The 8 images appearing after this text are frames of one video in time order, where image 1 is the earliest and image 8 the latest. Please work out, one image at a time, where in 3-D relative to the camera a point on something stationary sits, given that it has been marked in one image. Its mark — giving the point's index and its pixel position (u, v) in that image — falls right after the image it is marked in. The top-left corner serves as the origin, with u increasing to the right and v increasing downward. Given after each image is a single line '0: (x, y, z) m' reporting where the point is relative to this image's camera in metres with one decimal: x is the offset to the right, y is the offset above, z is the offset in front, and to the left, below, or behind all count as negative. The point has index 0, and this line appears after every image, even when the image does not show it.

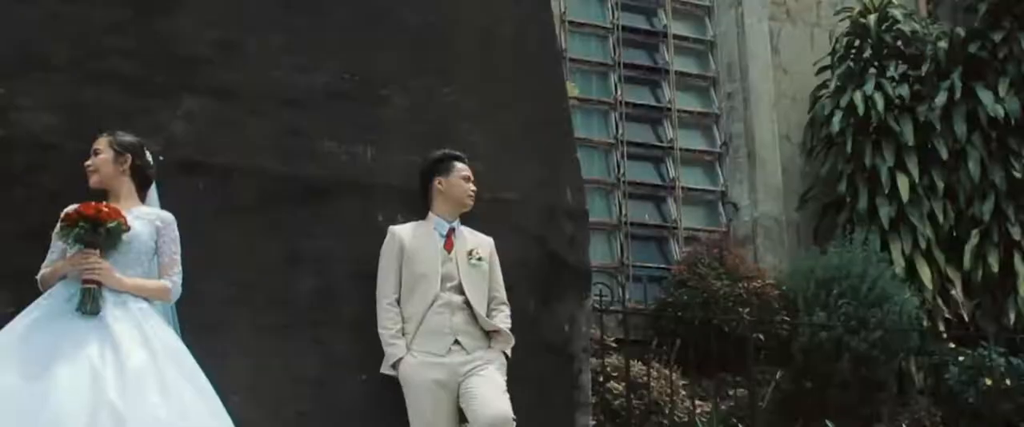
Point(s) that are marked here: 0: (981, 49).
0: (+3.5, +1.2, +7.8) m
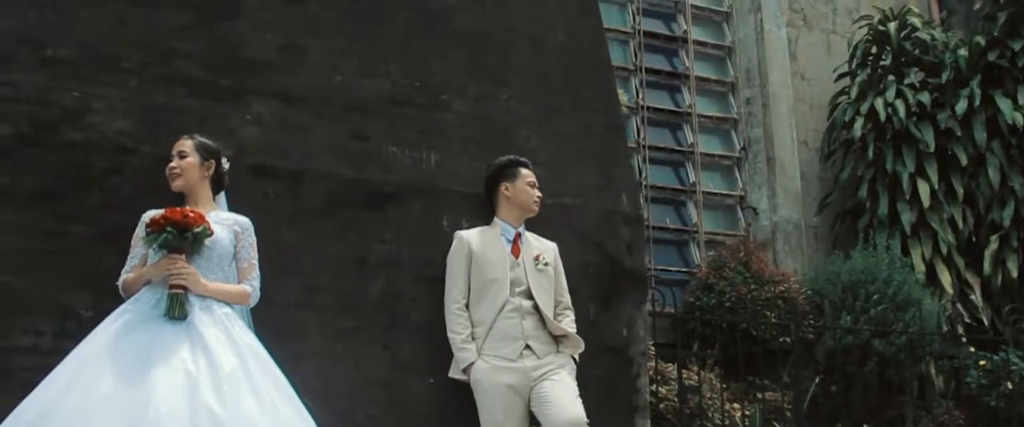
0: (+3.7, +1.2, +7.9) m
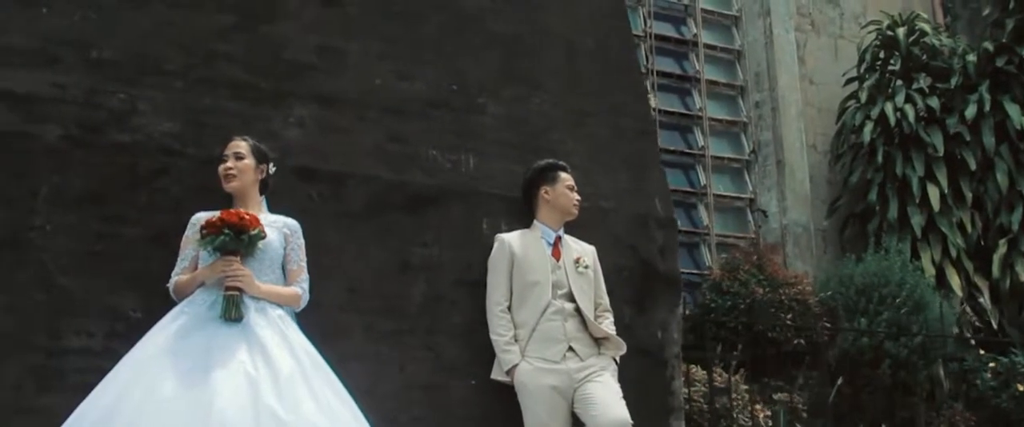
0: (+3.8, +1.2, +8.0) m
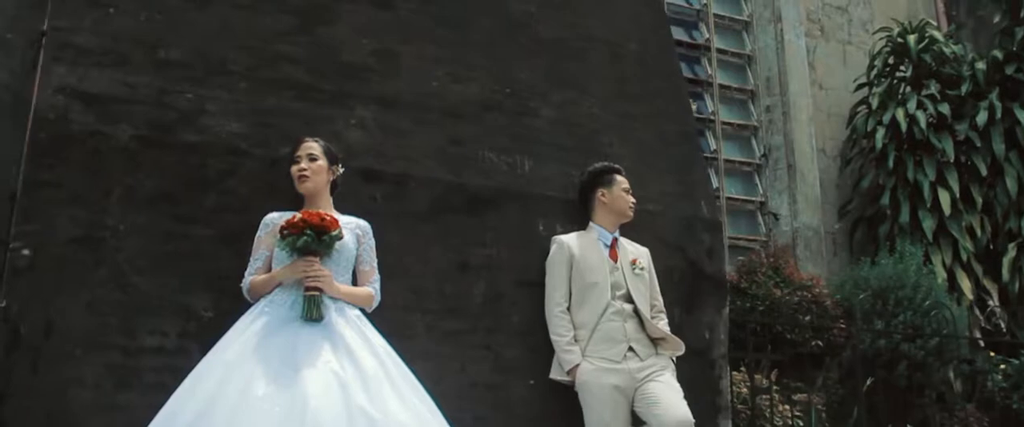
0: (+4.0, +1.1, +8.1) m
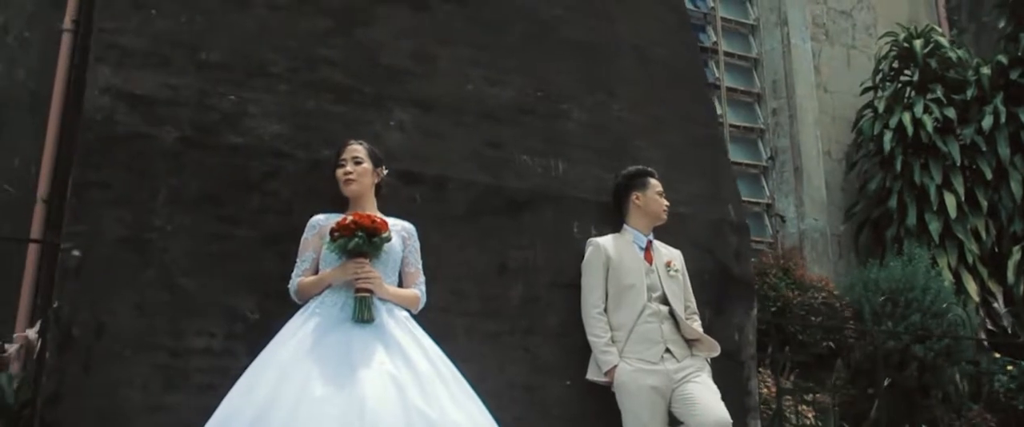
0: (+4.1, +1.1, +8.3) m
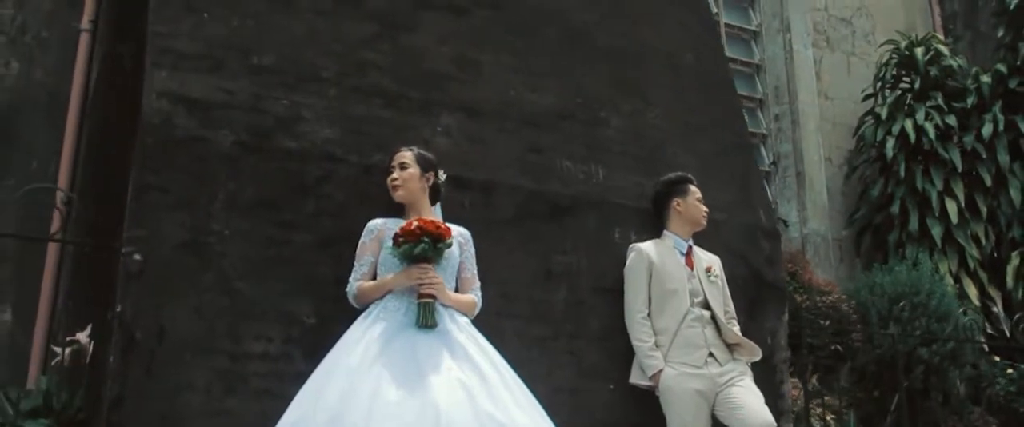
0: (+4.1, +1.1, +8.4) m
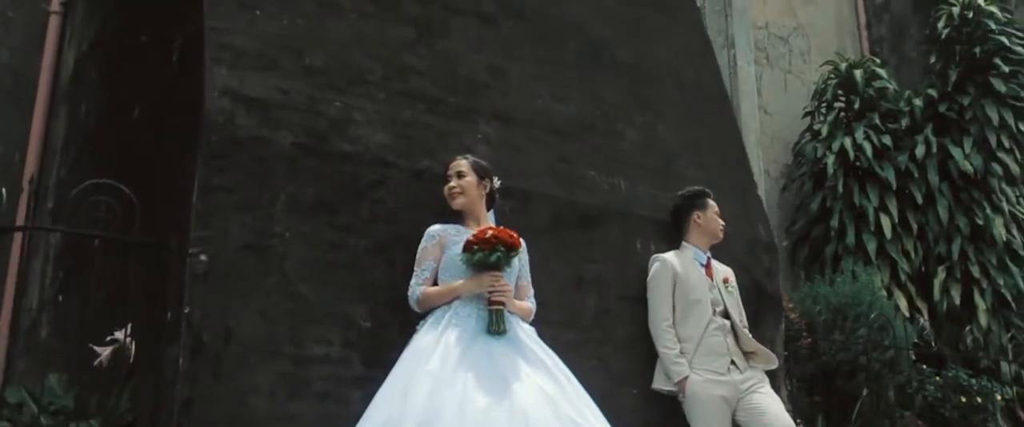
0: (+3.8, +0.9, +9.0) m
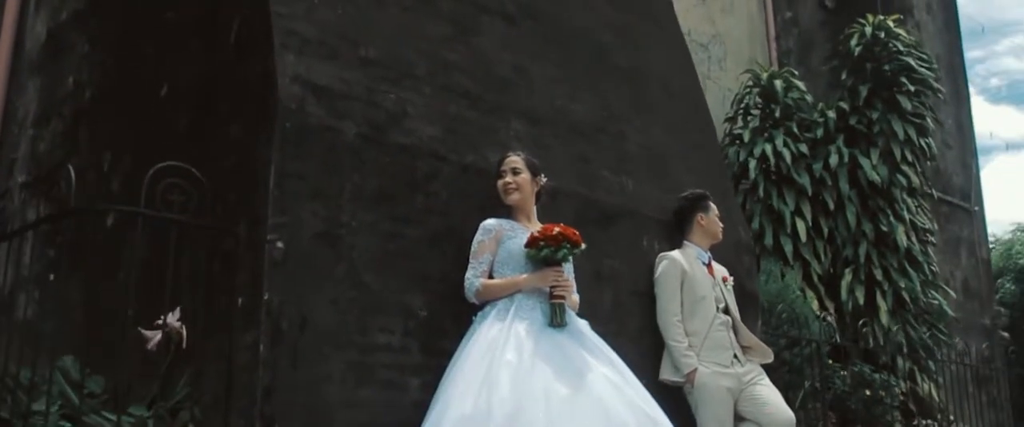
0: (+3.2, +0.9, +9.7) m
